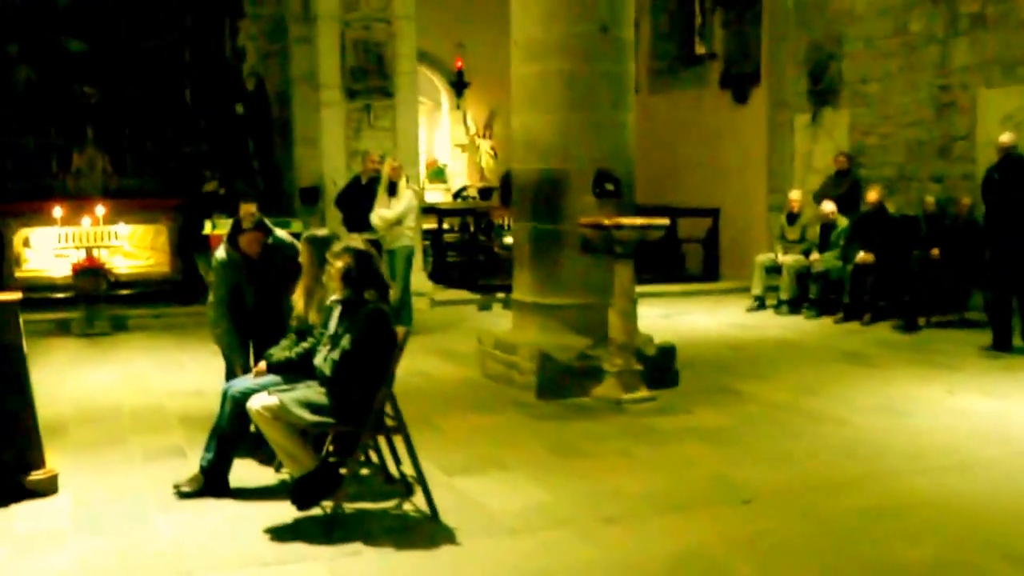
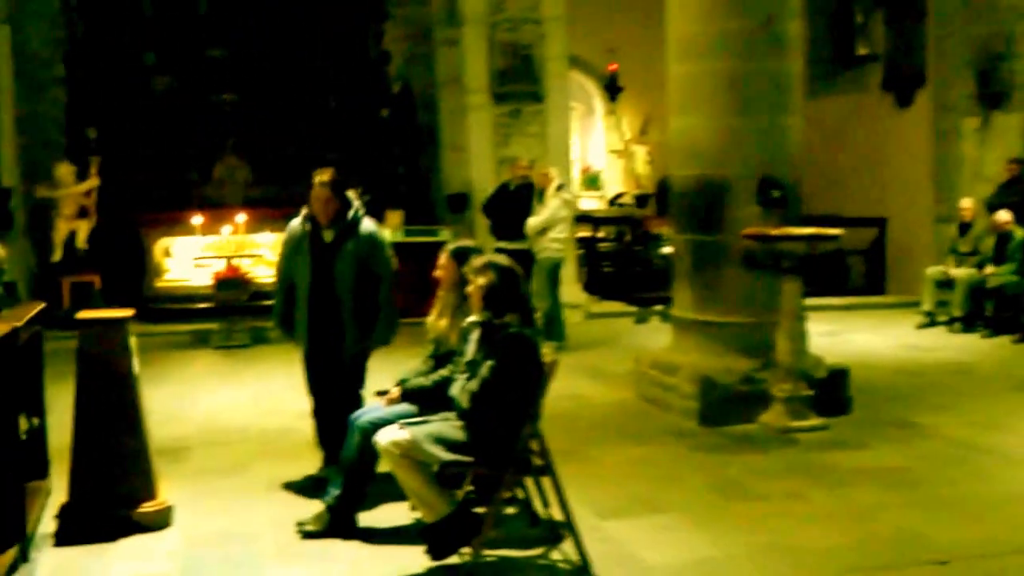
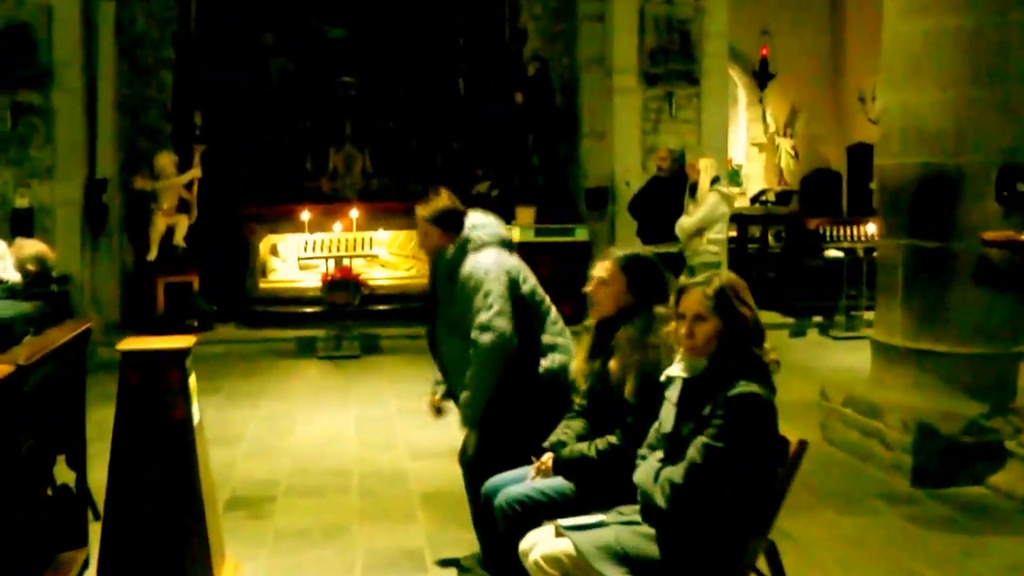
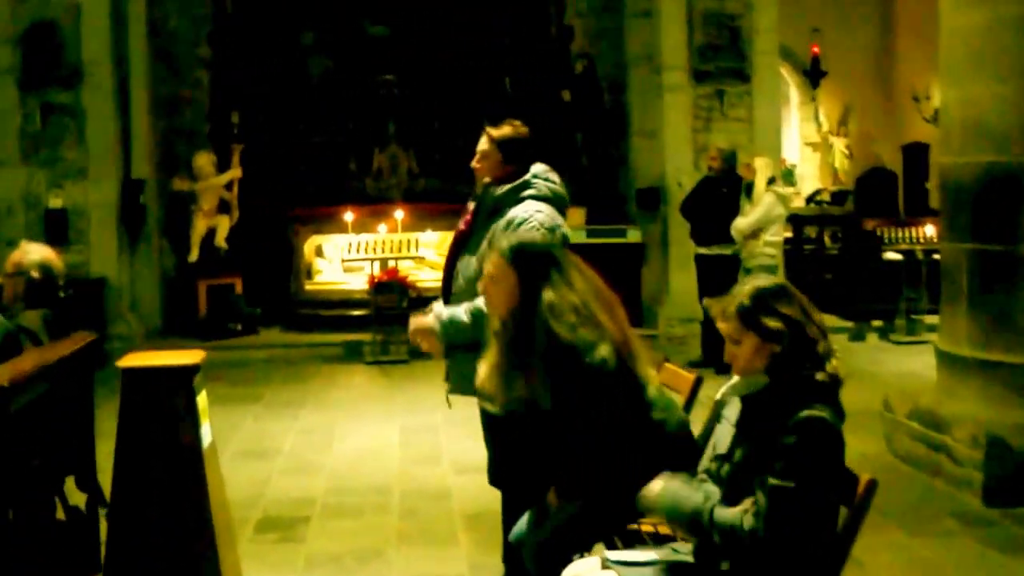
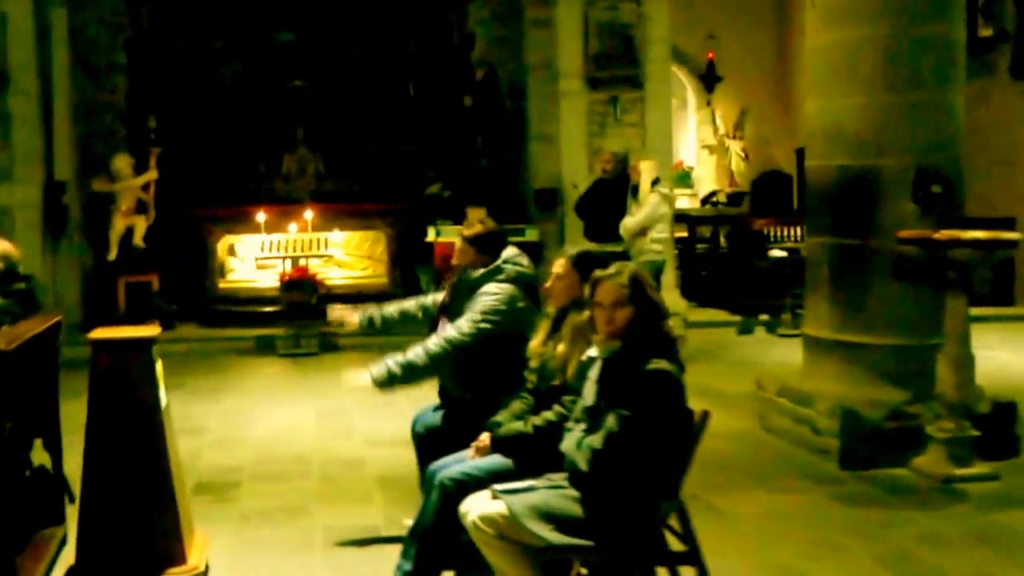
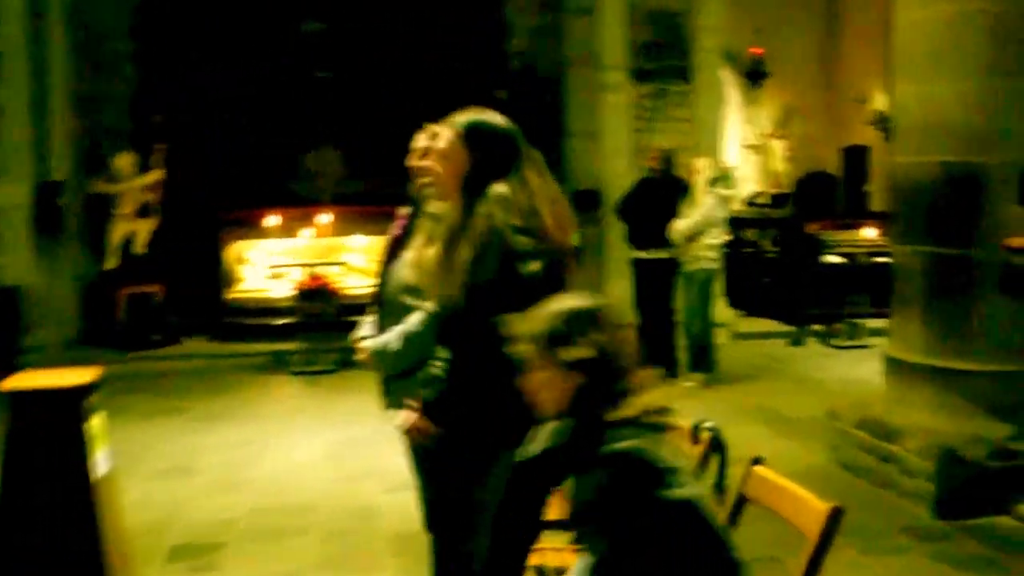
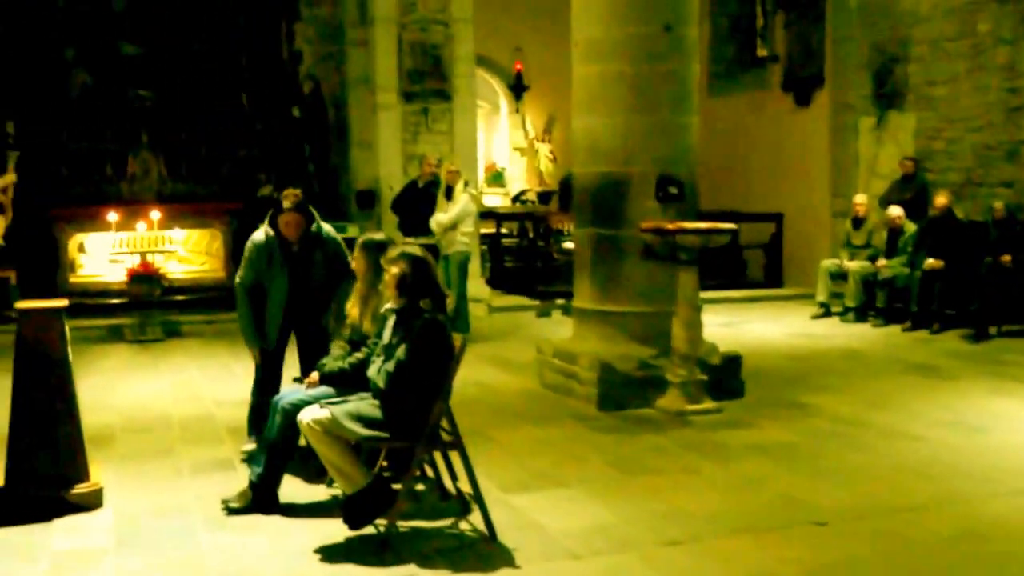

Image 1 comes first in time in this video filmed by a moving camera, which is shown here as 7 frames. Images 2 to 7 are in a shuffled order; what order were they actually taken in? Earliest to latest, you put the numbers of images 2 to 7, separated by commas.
7, 2, 5, 3, 4, 6
